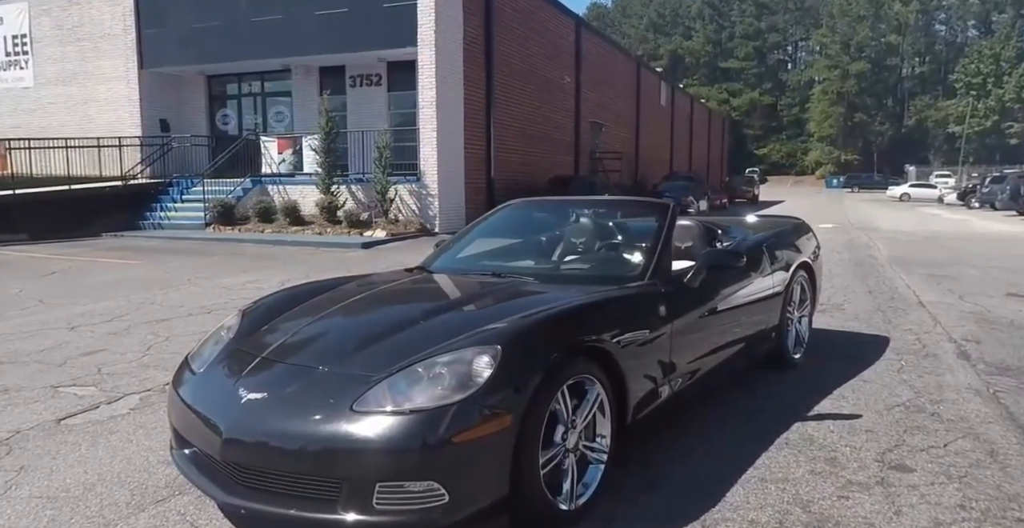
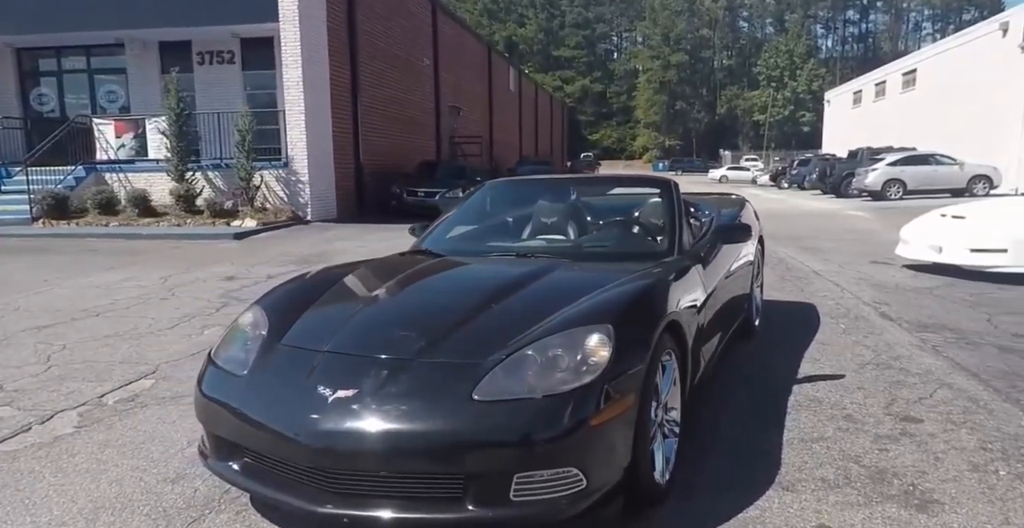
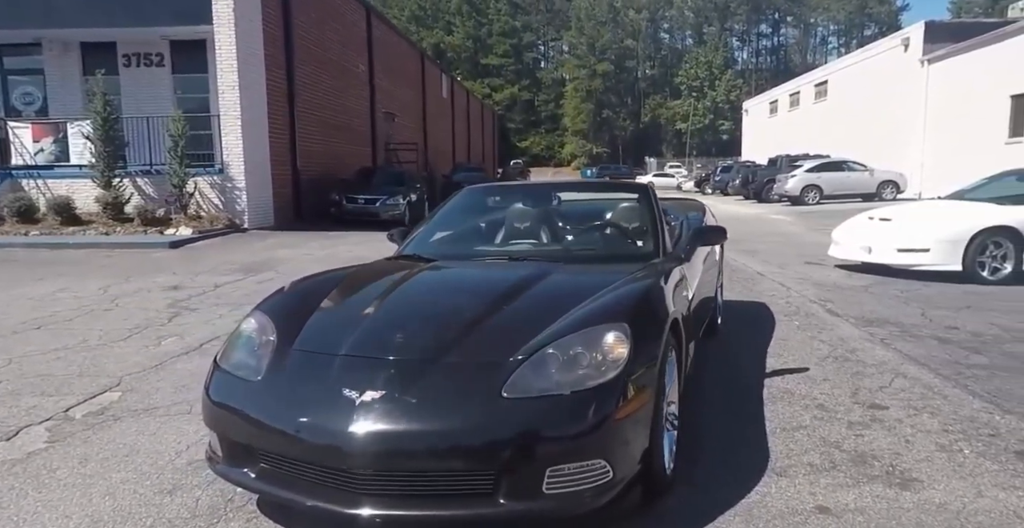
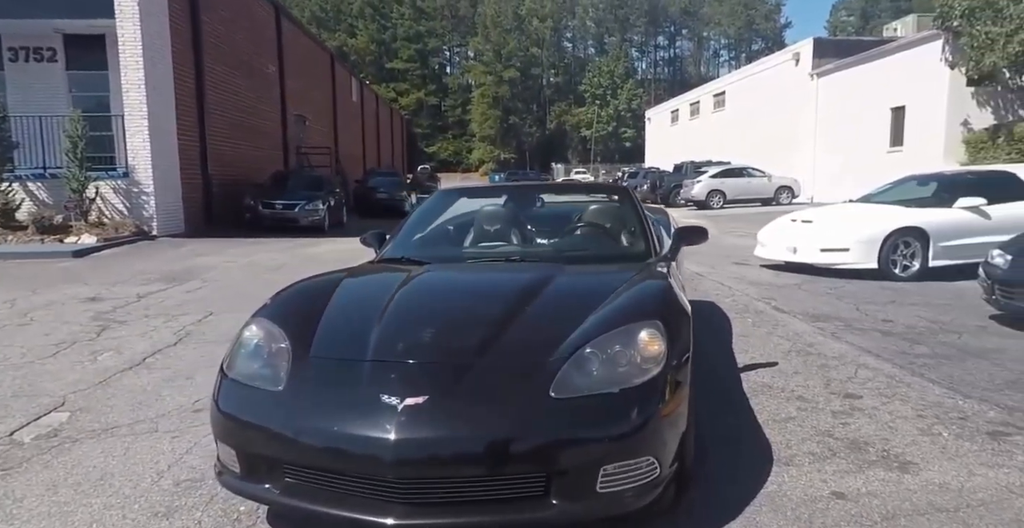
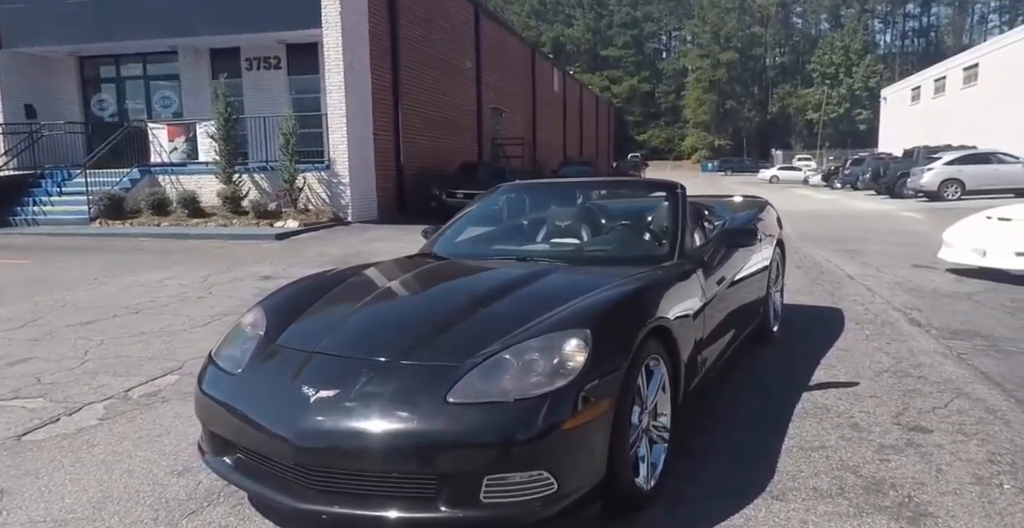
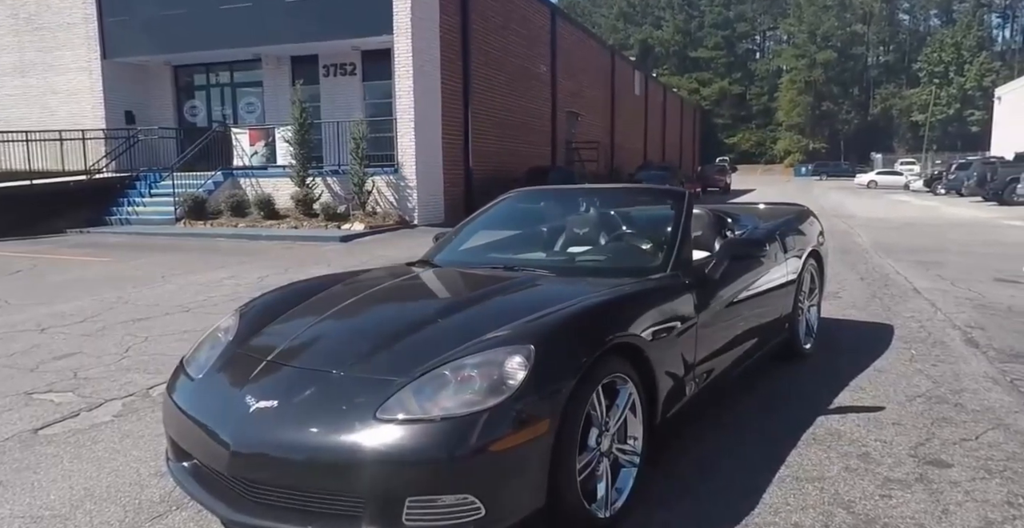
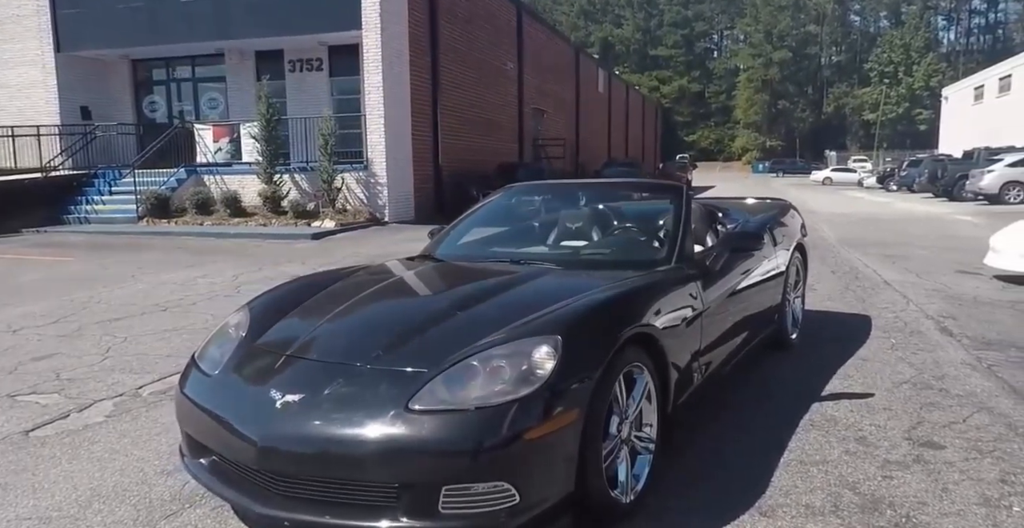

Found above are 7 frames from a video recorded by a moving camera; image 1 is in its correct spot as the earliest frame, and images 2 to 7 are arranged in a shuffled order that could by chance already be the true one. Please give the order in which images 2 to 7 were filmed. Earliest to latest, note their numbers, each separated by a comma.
6, 7, 5, 2, 3, 4
